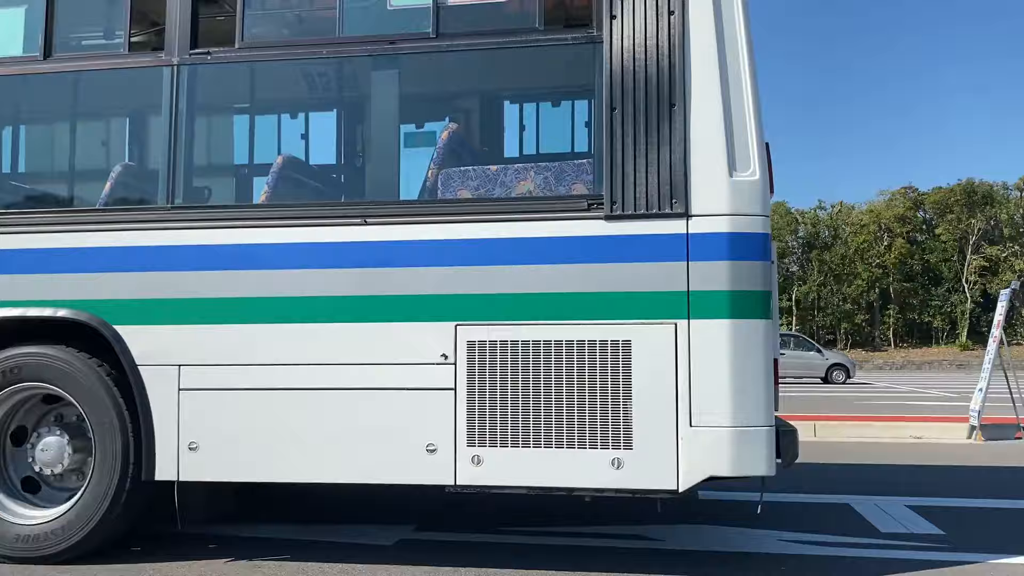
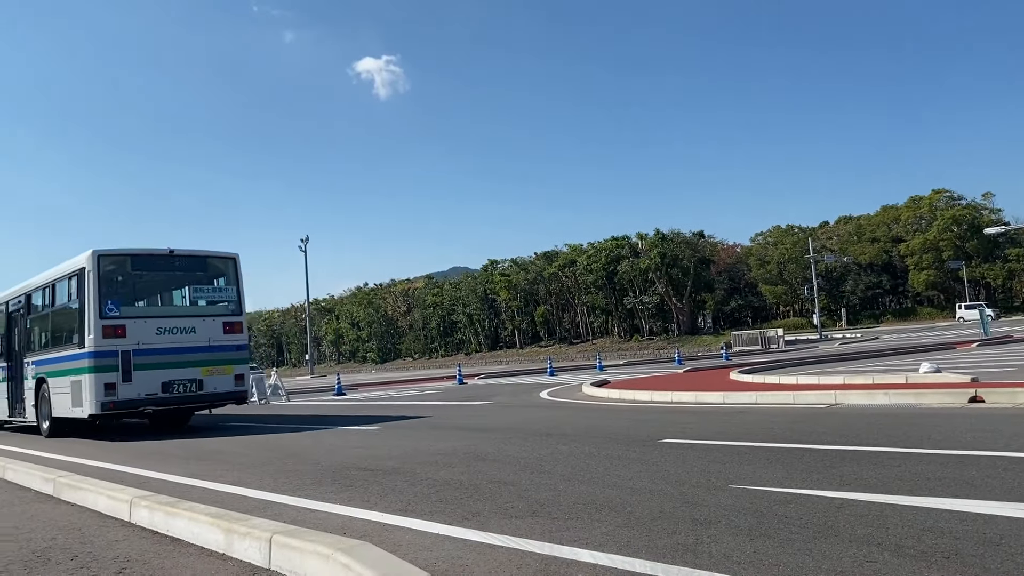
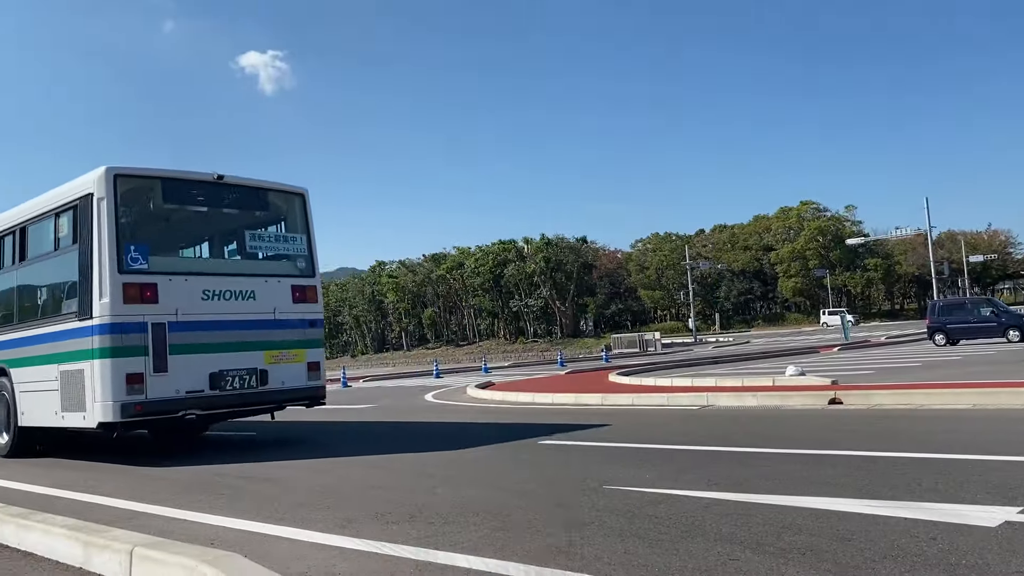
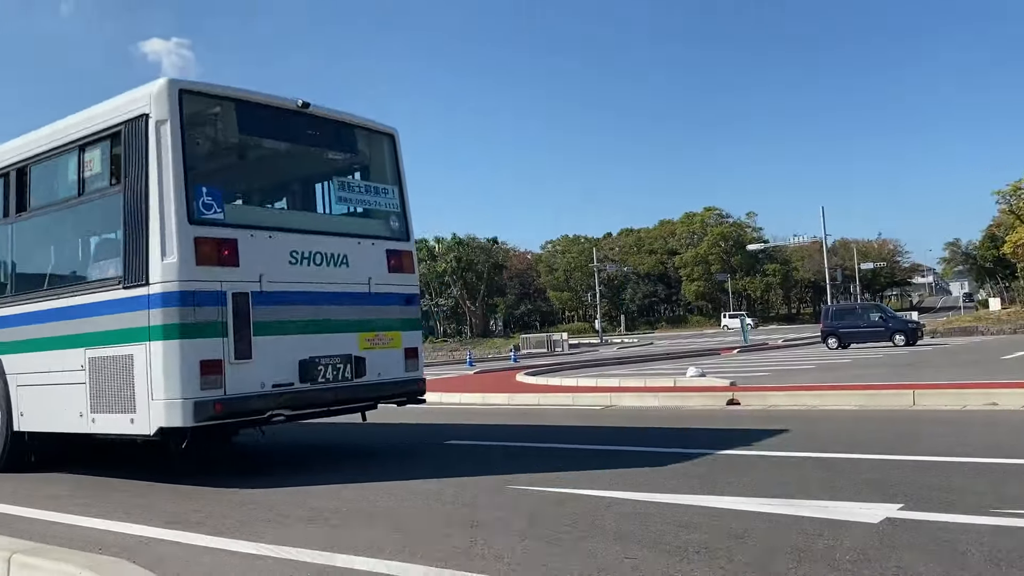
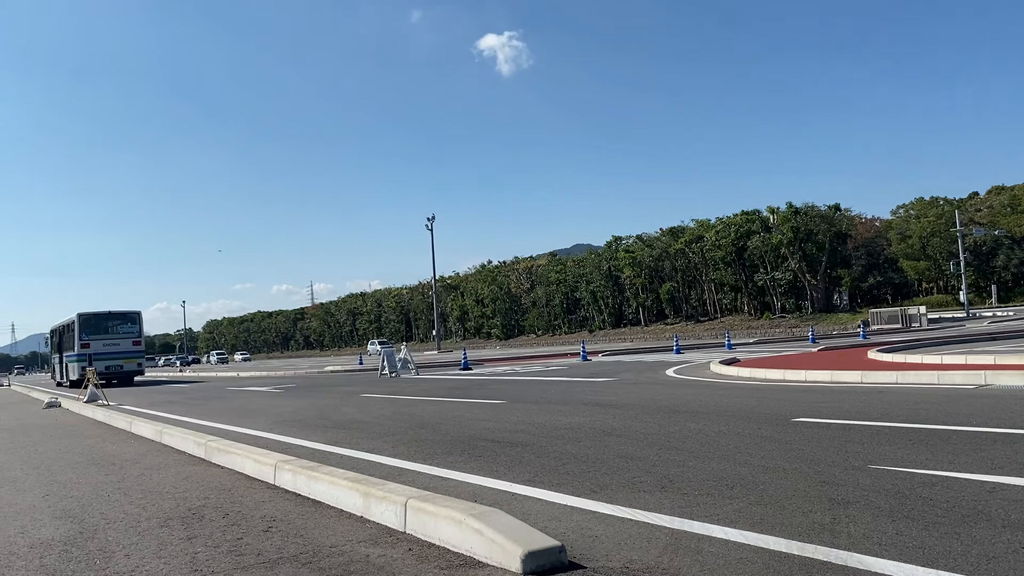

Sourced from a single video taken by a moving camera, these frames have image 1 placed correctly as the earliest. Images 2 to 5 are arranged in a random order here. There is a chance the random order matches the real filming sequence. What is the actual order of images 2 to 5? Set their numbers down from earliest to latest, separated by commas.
4, 3, 2, 5
